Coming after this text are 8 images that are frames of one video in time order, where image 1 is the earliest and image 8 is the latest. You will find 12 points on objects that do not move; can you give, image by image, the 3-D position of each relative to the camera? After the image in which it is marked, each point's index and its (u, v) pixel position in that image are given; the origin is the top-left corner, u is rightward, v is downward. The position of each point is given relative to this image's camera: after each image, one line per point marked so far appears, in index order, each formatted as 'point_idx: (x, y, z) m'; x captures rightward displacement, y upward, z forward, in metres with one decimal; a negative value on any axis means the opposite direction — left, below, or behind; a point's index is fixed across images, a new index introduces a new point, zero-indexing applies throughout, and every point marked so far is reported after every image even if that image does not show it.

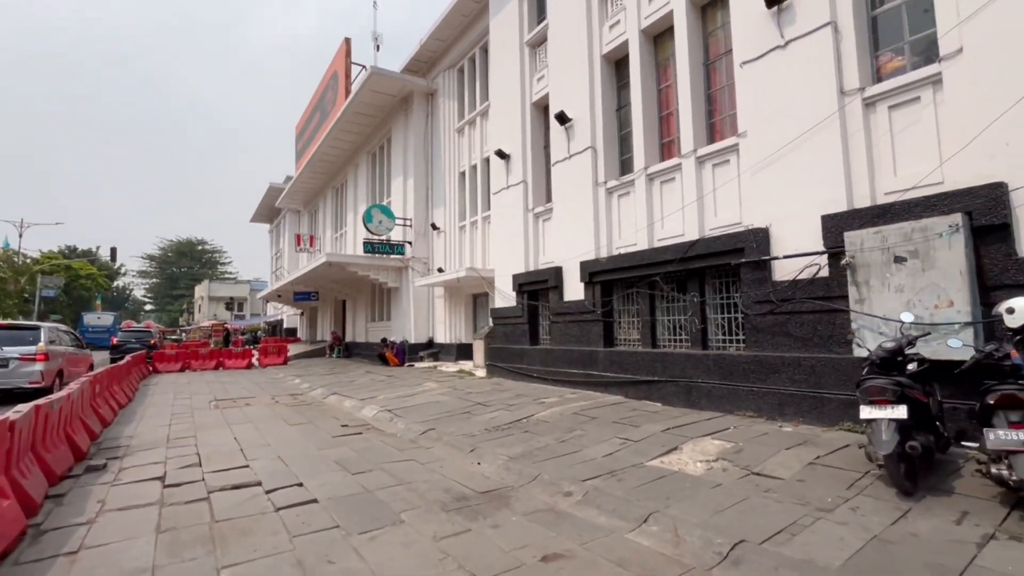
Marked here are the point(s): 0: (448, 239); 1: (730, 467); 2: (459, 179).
0: (-2.1, +1.6, +15.8) m
1: (+2.0, -1.6, +4.4) m
2: (-1.7, +3.5, +15.7) m
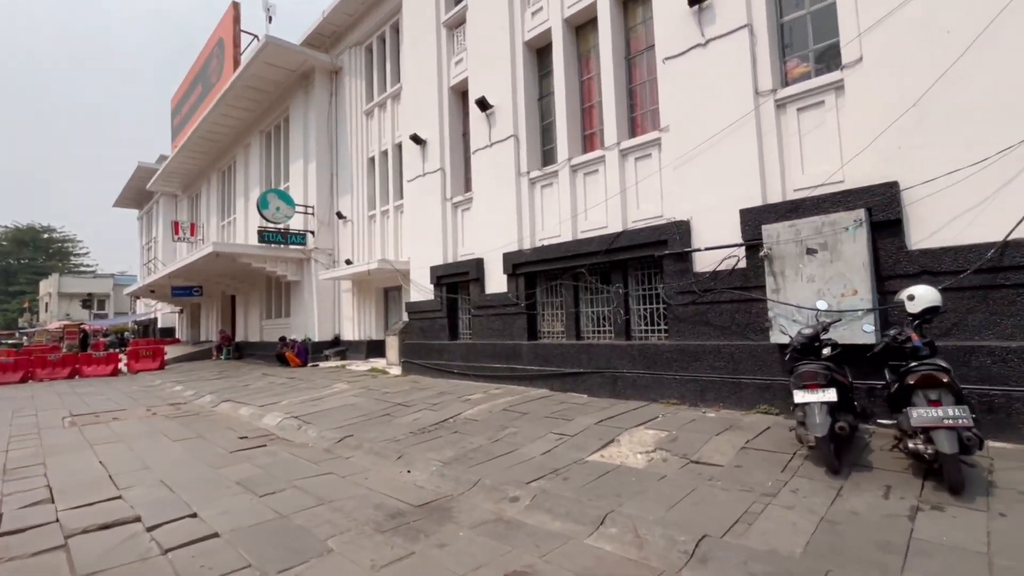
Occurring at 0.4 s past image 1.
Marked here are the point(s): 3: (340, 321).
0: (-4.8, +1.8, +14.7) m
1: (+1.4, -1.6, +4.4) m
2: (-4.4, +3.7, +14.7) m
3: (-5.4, -1.0, +15.2) m
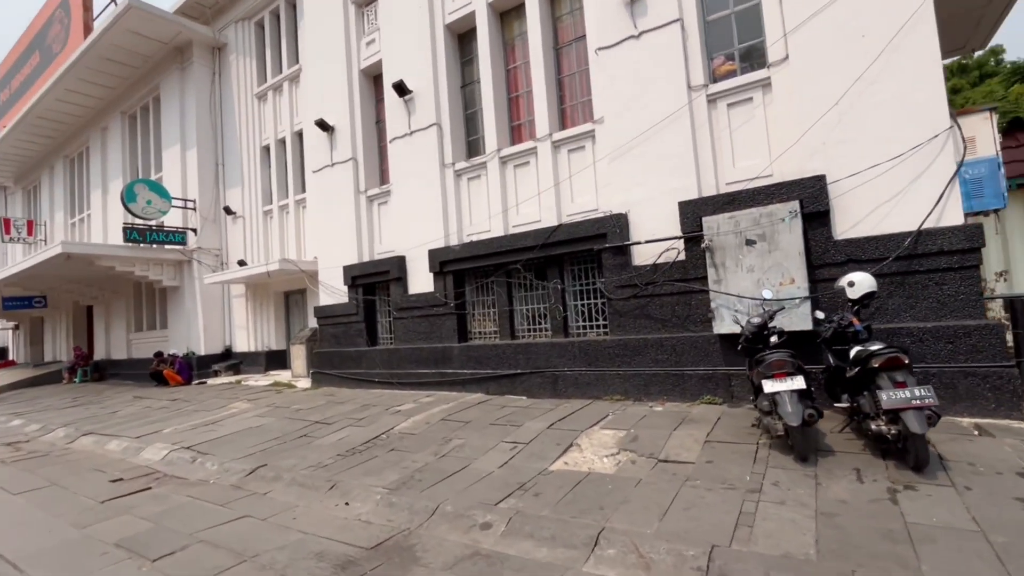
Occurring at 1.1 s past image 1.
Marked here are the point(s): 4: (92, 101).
0: (-7.1, +1.7, +13.1) m
1: (+1.1, -1.5, +4.2) m
2: (-6.8, +3.6, +13.1) m
3: (-7.8, -1.2, +13.4) m
4: (-14.2, +6.3, +16.3) m
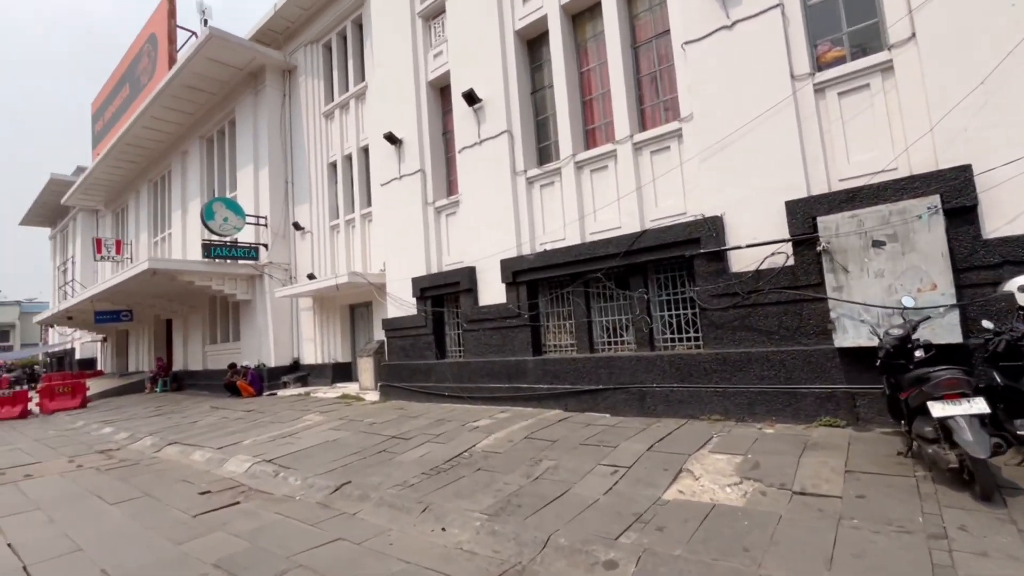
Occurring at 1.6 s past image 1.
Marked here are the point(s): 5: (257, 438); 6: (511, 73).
0: (-5.4, +1.3, +13.4) m
1: (+1.9, -1.5, +3.7) m
2: (-5.1, +3.2, +13.4) m
3: (-6.0, -1.5, +13.7) m
4: (-12.2, +5.8, +17.4) m
5: (-3.9, -2.3, +7.4) m
6: (0.0, +3.7, +8.3) m
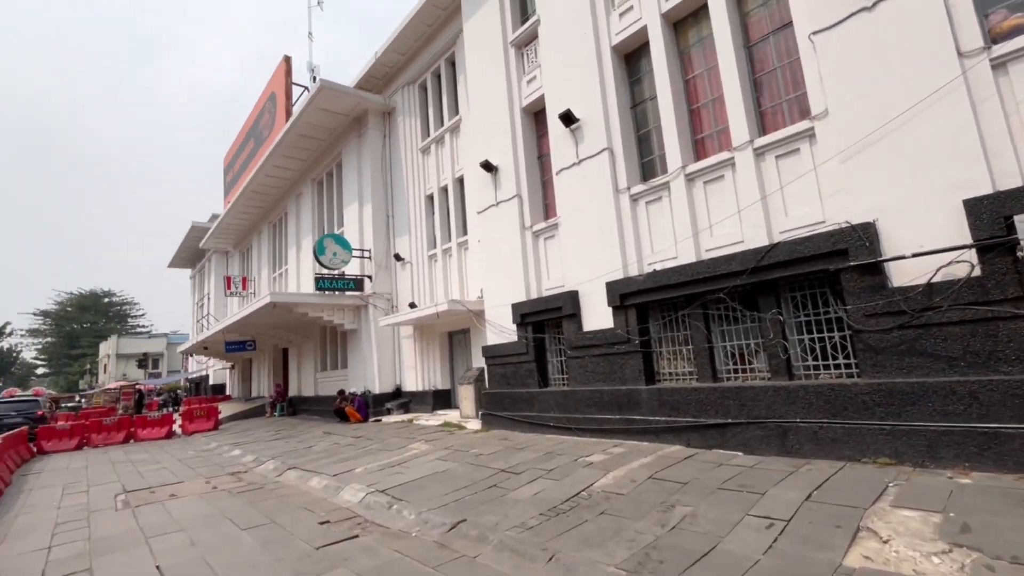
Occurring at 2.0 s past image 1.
0: (-2.8, +0.5, +13.8) m
1: (+2.9, -1.6, +2.9) m
2: (-2.5, +2.4, +13.9) m
3: (-3.2, -2.4, +14.1) m
4: (-8.8, +4.6, +19.2) m
5: (-2.2, -2.8, +7.5) m
6: (+1.6, +3.3, +8.1) m
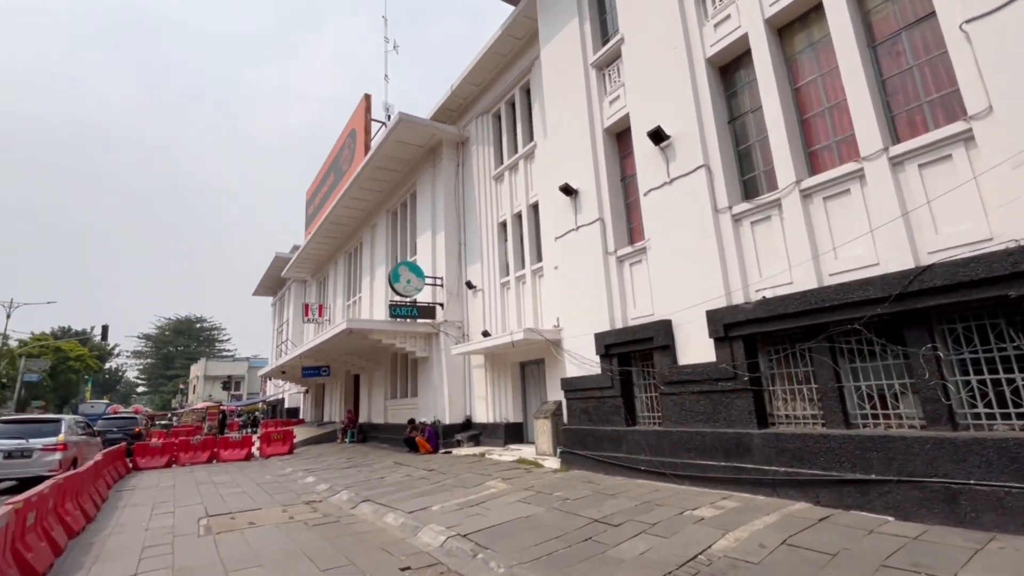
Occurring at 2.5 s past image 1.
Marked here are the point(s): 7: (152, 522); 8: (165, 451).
0: (-0.7, -0.3, +13.6) m
1: (+3.5, -1.8, +1.9) m
2: (-0.4, +1.6, +13.8) m
3: (-1.2, -3.2, +13.7) m
4: (-6.0, +3.5, +19.9) m
5: (-1.0, -3.2, +7.1) m
6: (+3.0, +2.9, +7.5) m
7: (-5.6, -3.6, +7.5) m
8: (-10.7, -5.0, +14.9) m
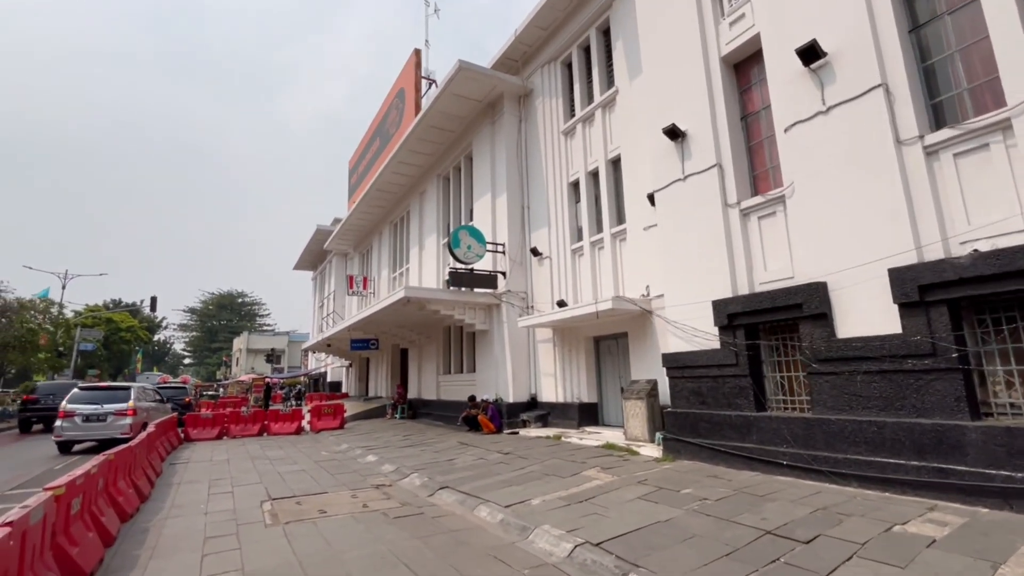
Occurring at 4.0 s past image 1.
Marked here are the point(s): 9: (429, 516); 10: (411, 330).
0: (+1.2, +0.5, +12.3) m
1: (+4.6, -1.4, +0.5) m
2: (+1.5, +2.5, +12.4) m
3: (+0.7, -2.3, +12.6) m
4: (-3.7, +4.6, +18.8) m
5: (+0.4, -2.6, +5.9) m
6: (+4.5, +3.4, +5.9) m
7: (-4.1, -3.0, +6.6) m
8: (-8.9, -4.0, +14.4) m
9: (-1.0, -2.8, +5.9) m
10: (-3.6, -1.5, +17.0) m
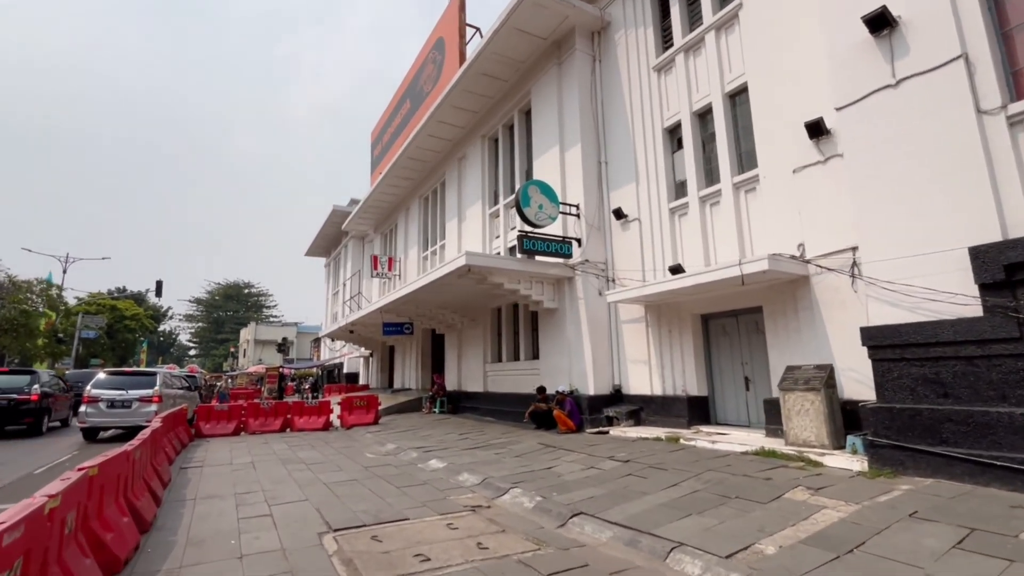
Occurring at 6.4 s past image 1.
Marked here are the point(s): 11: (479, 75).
0: (+2.9, +1.2, +10.0) m
1: (+6.3, -0.9, -1.8) m
2: (+3.2, +3.2, +10.1) m
3: (+2.4, -1.6, +10.3) m
4: (-1.9, +5.4, +16.5) m
5: (+2.1, -2.0, +3.7) m
6: (+6.2, +4.0, +3.6) m
7: (-2.5, -2.3, +4.4) m
8: (-7.1, -3.3, +12.3) m
9: (+0.6, -2.2, +3.7) m
10: (-1.8, -0.7, +14.8) m
11: (-0.9, +6.1, +13.7) m
